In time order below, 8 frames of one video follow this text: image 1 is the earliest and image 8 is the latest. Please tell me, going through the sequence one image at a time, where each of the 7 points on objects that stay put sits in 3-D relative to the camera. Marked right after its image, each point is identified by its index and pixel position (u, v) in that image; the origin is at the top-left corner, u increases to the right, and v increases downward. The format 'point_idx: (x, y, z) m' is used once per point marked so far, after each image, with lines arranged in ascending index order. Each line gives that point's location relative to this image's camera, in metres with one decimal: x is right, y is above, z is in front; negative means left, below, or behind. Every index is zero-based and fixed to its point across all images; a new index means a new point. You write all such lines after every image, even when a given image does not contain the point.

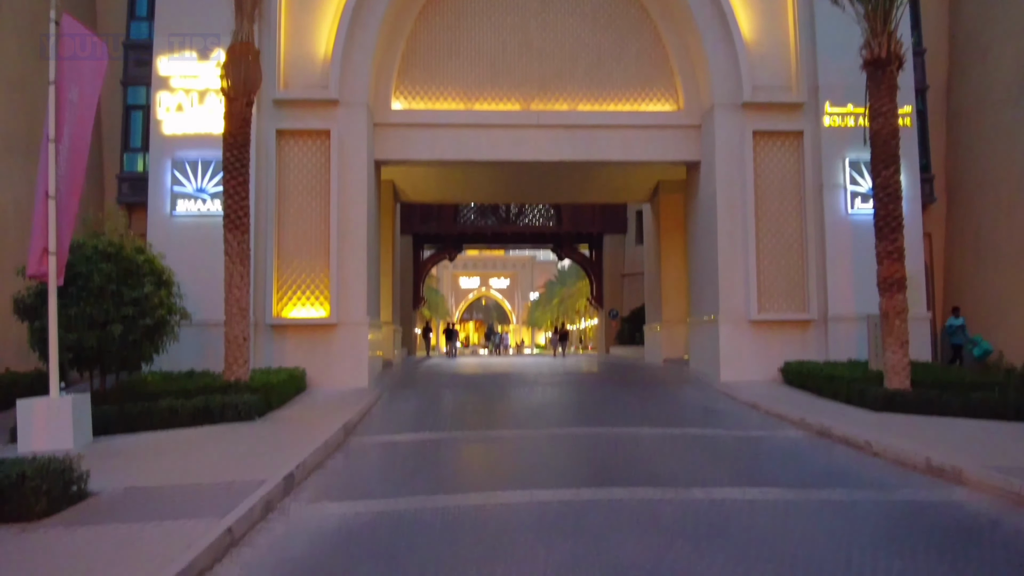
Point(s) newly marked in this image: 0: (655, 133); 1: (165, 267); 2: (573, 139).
0: (+2.8, +3.0, +16.0) m
1: (-5.3, +0.3, +12.5) m
2: (+1.1, +2.9, +15.9) m
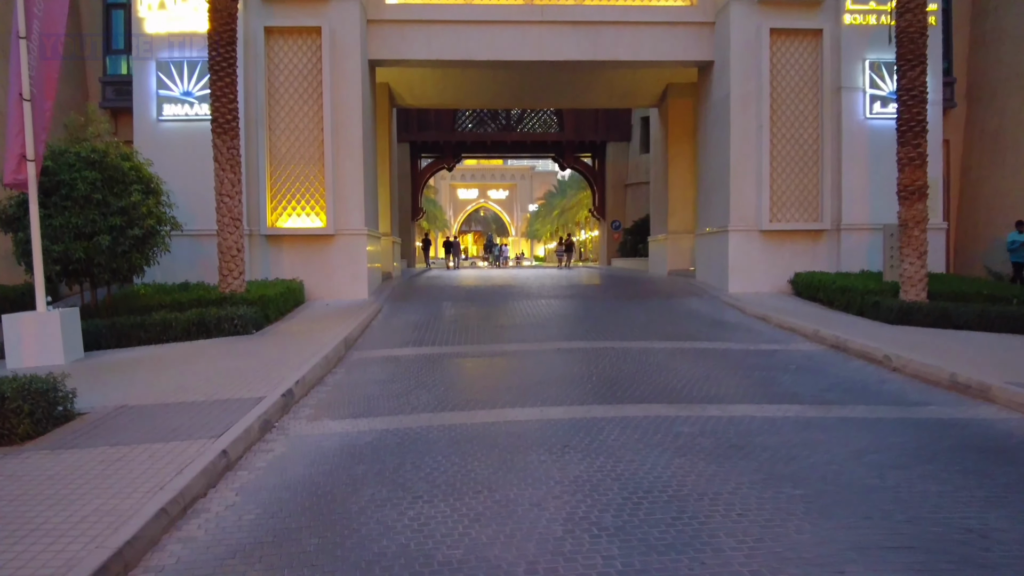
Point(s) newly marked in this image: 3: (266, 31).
0: (+2.8, +4.7, +15.1) m
1: (-5.3, +1.7, +11.9) m
2: (+1.2, +4.6, +15.0) m
3: (-4.2, +4.4, +14.0) m
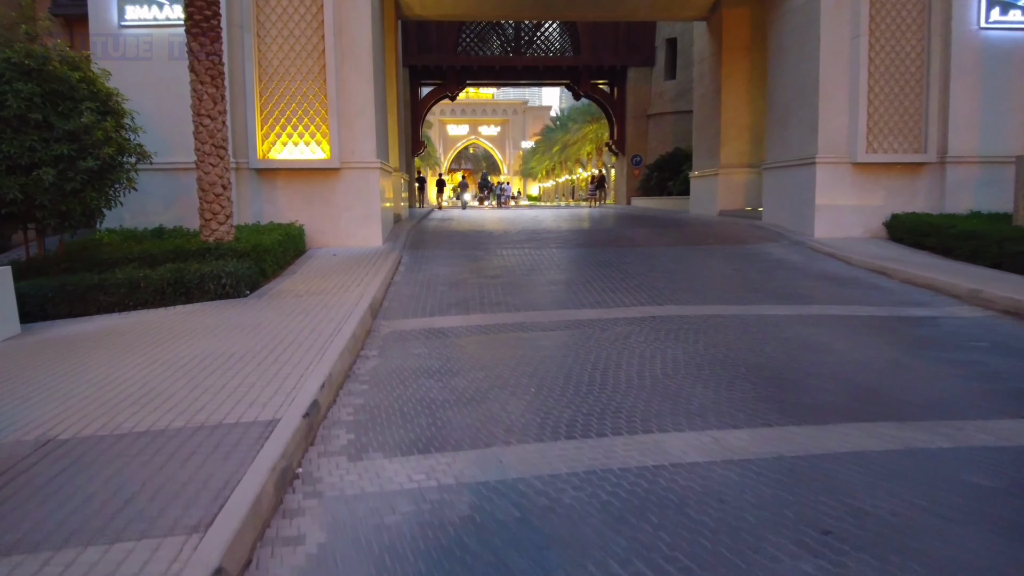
0: (+3.4, +5.6, +12.3) m
1: (-4.6, +2.3, +9.3) m
2: (+1.8, +5.4, +12.2) m
3: (-3.6, +5.1, +11.2) m
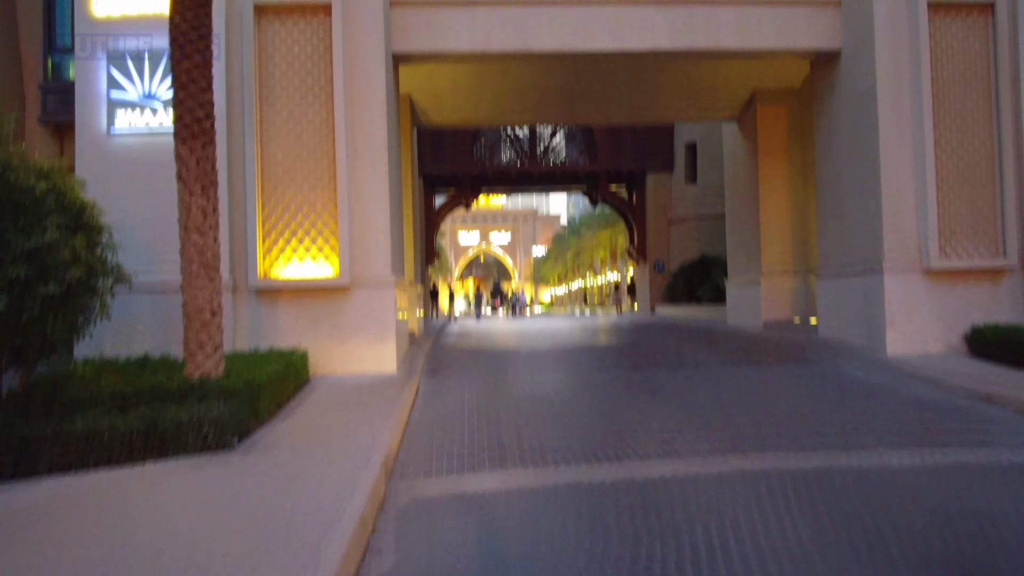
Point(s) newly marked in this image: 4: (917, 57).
0: (+3.8, +3.9, +11.4) m
1: (-4.2, +0.9, +8.0) m
2: (+2.1, +3.7, +11.3) m
3: (-3.2, +3.5, +10.3) m
4: (+5.2, +3.0, +10.6) m
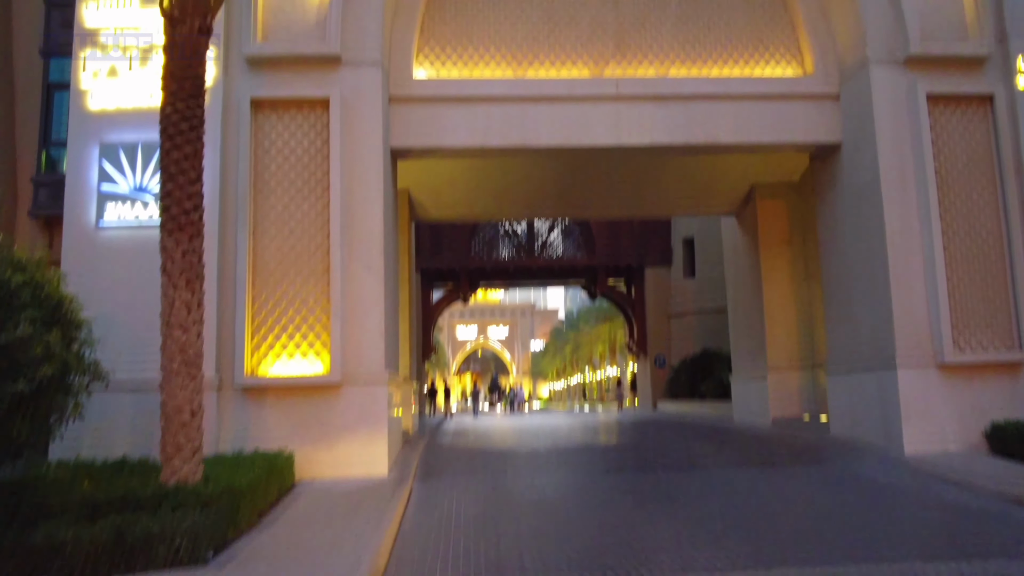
0: (+3.8, +2.5, +11.4) m
1: (-4.2, -0.1, +7.7) m
2: (+2.1, +2.4, +11.3) m
3: (-3.2, +2.3, +10.2) m
4: (+5.2, +1.8, +10.5) m
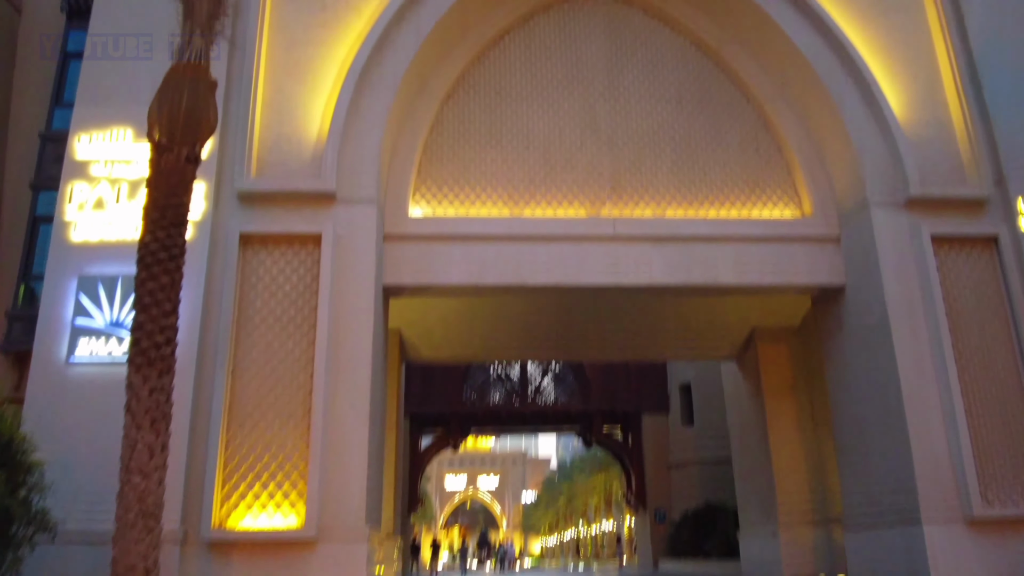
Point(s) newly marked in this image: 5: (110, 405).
0: (+3.7, +0.5, +11.2) m
1: (-4.2, -1.3, +7.0) m
2: (+2.1, +0.5, +11.0) m
3: (-3.3, +0.6, +9.9) m
4: (+5.2, 0.0, +10.2) m
5: (-4.5, -1.3, +9.1) m
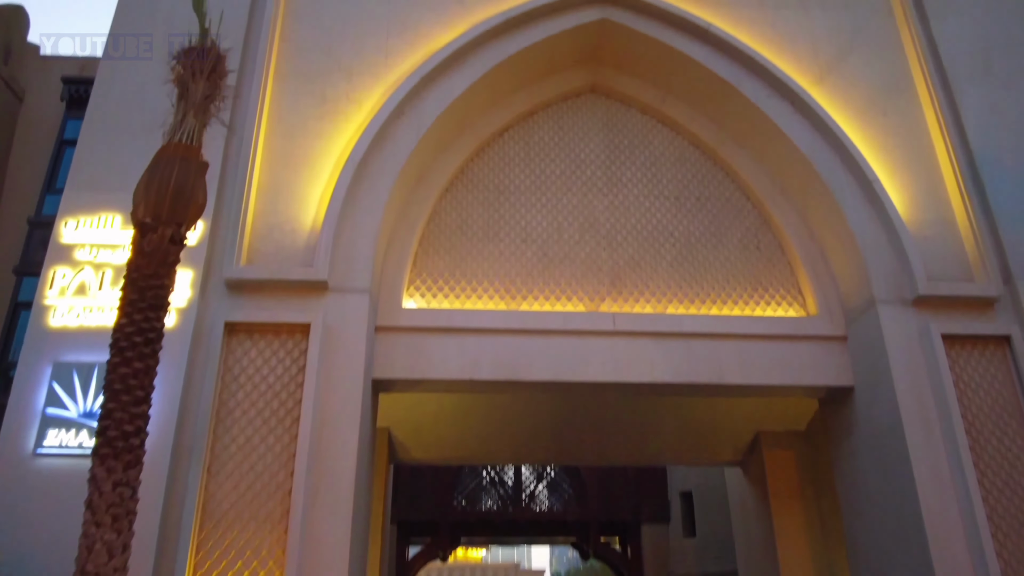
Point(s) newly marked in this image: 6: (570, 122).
0: (+3.7, -0.8, +10.9) m
1: (-4.3, -1.9, +6.4) m
2: (+2.0, -0.8, +10.7) m
3: (-3.3, -0.5, +9.5) m
4: (+5.1, -1.2, +9.8) m
5: (-4.5, -2.2, +8.5) m
6: (+0.9, +2.6, +12.5) m
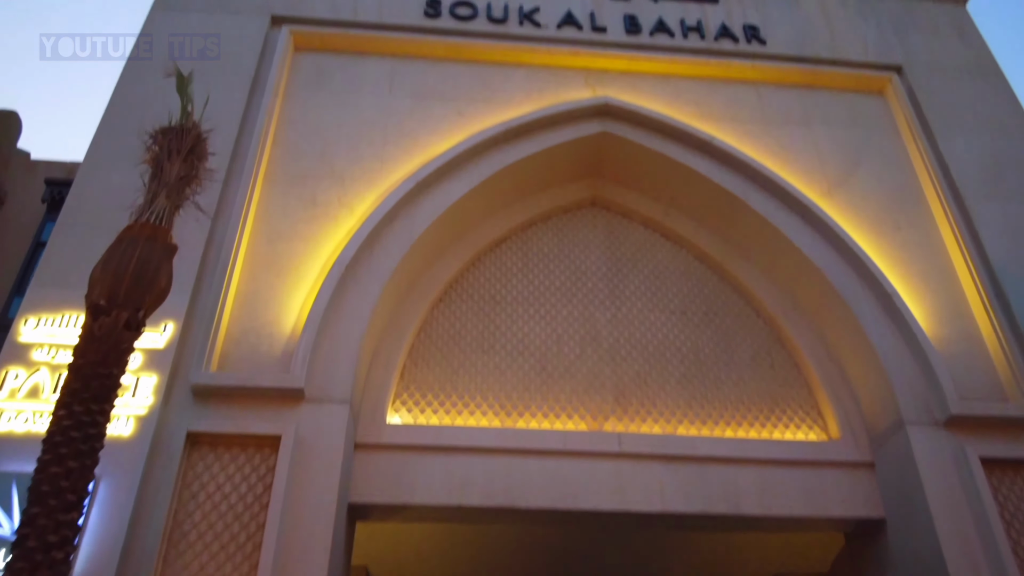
0: (+3.6, -2.2, +9.9) m
1: (-4.4, -2.4, +5.3) m
2: (+1.9, -2.2, +9.7) m
3: (-3.4, -1.6, +8.6) m
4: (+5.0, -2.5, +8.7) m
5: (-4.6, -3.1, +7.3) m
6: (+0.8, +0.8, +12.1) m
